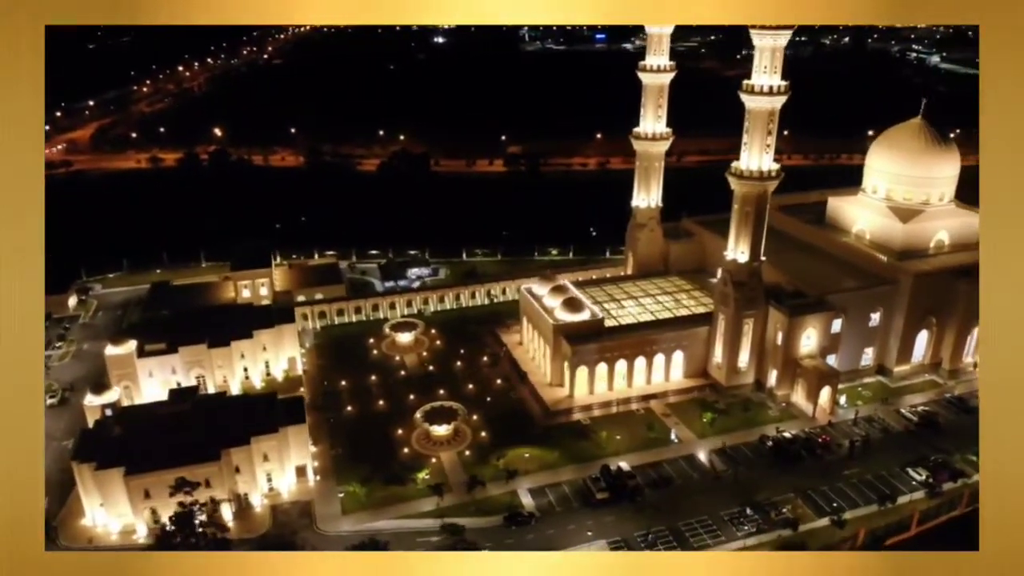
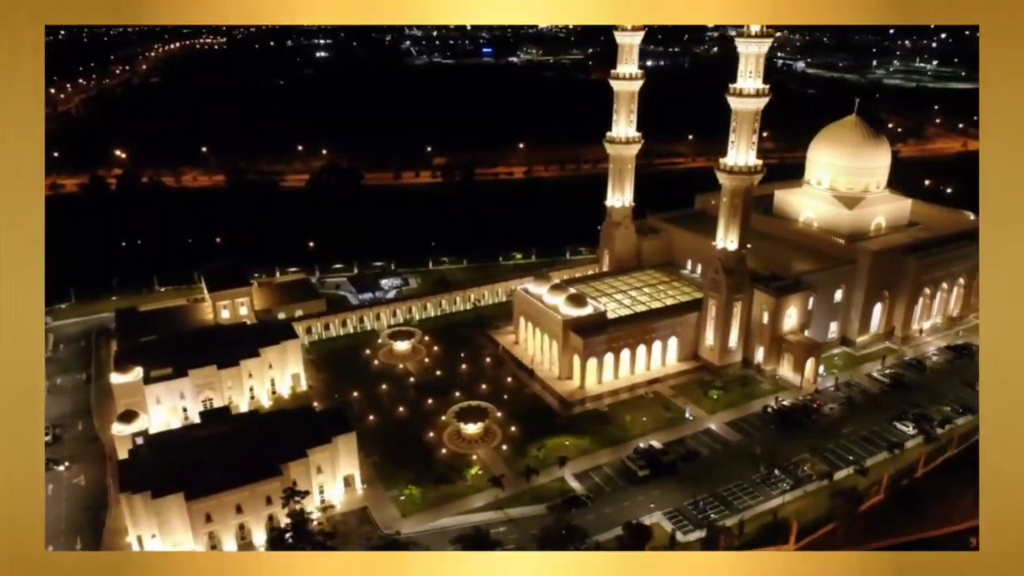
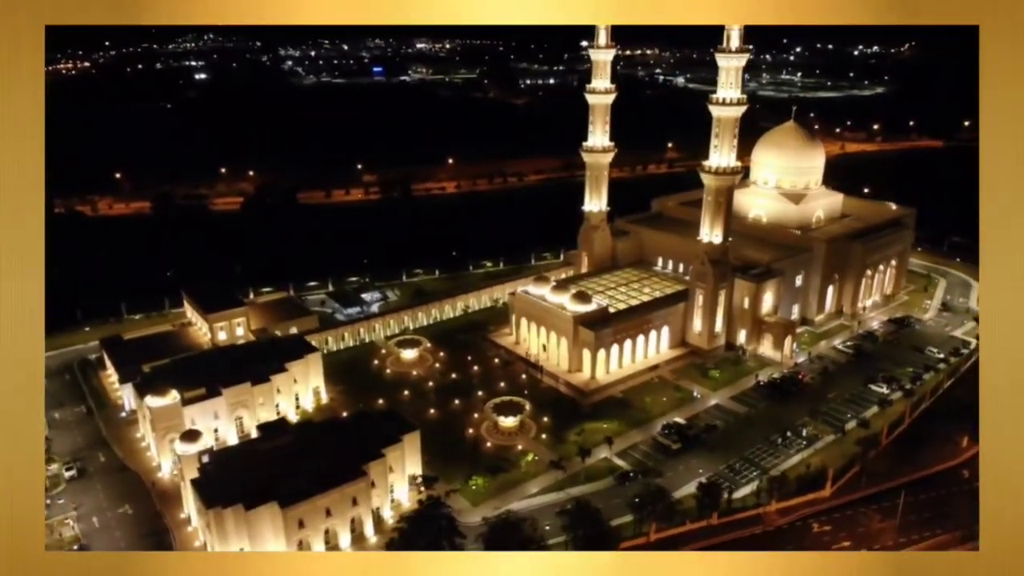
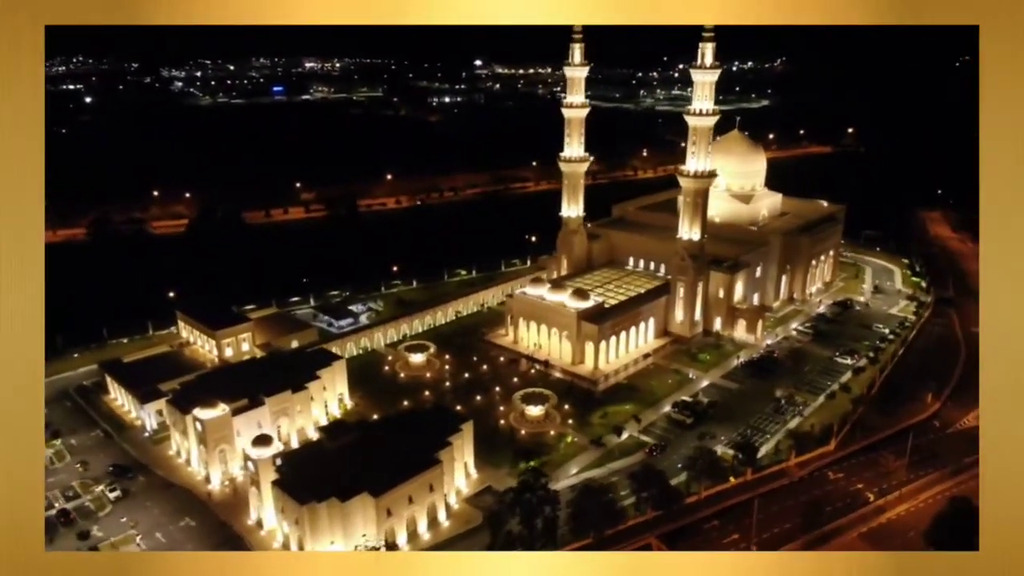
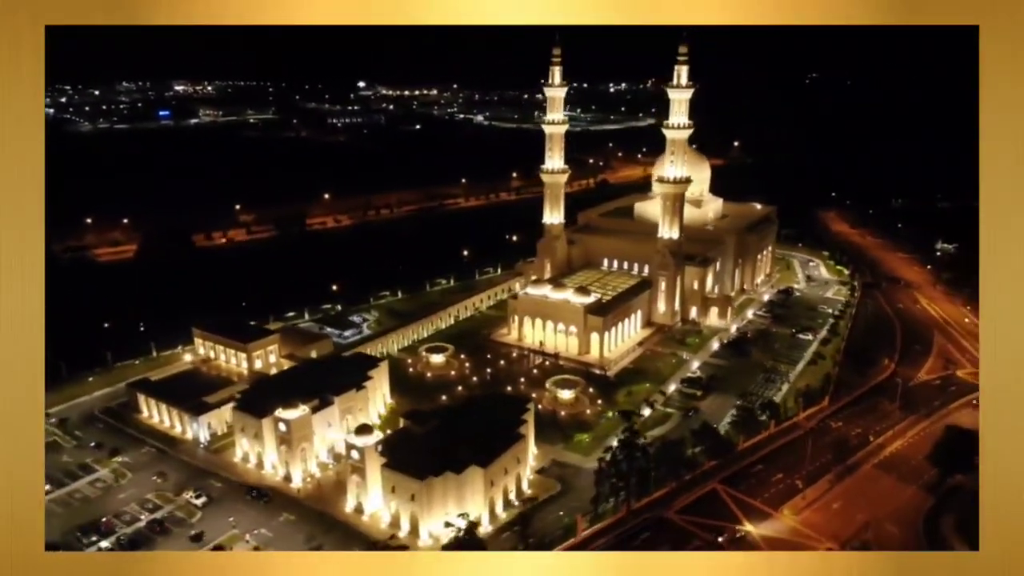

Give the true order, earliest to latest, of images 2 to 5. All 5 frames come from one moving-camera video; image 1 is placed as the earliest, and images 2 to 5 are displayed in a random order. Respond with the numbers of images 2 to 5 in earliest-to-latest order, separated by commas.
2, 3, 4, 5
